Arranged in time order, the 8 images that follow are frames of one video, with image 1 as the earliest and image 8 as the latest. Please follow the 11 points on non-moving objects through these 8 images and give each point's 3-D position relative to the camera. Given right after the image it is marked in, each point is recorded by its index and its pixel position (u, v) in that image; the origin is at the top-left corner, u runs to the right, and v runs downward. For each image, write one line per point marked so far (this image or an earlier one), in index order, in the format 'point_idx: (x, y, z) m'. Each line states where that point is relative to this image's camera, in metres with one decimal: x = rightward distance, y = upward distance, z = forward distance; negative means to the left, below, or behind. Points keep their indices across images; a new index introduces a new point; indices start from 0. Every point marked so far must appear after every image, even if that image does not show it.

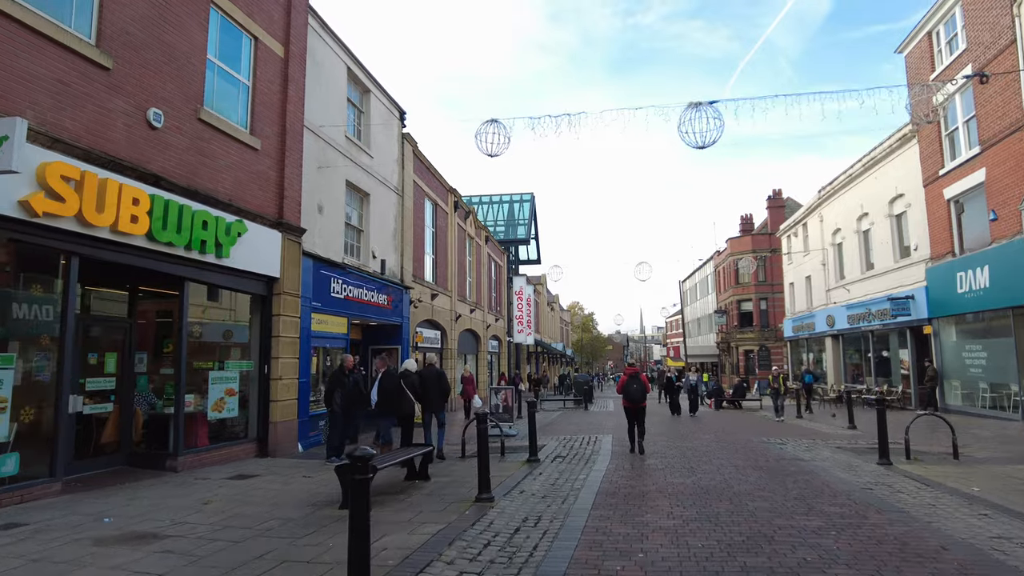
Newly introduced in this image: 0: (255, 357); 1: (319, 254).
0: (-4.4, -1.2, +10.8) m
1: (-3.9, +0.7, +12.8) m
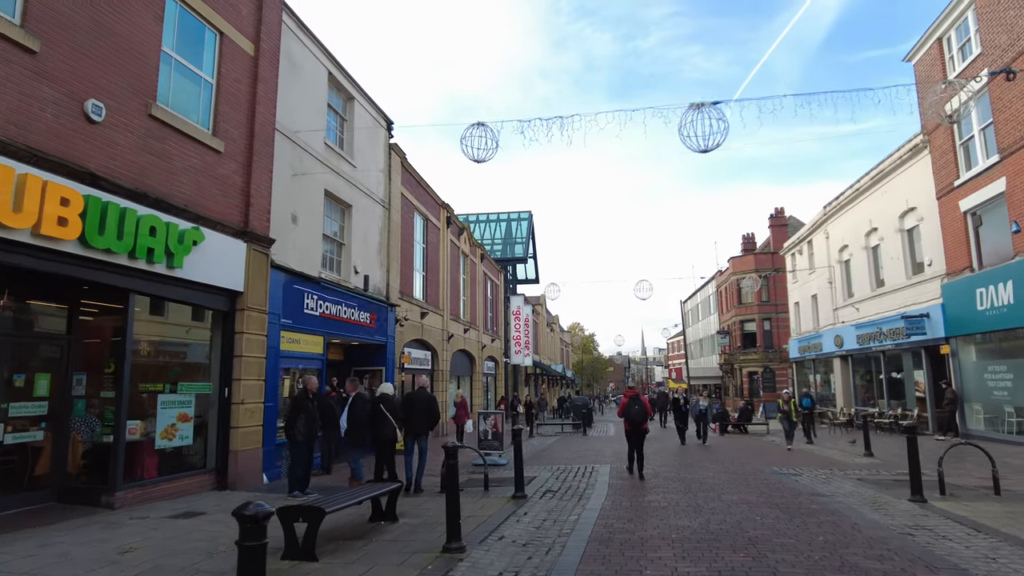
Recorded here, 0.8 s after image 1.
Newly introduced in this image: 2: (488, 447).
0: (-4.6, -1.4, +9.8) m
1: (-4.2, +0.4, +11.8) m
2: (-0.6, -3.3, +13.2) m
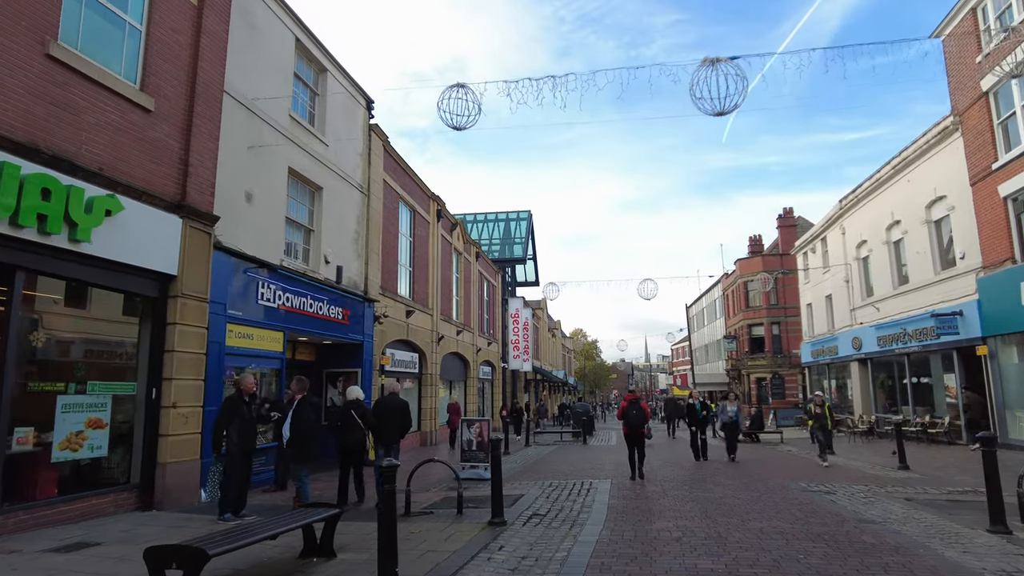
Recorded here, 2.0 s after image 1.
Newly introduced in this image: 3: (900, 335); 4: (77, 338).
0: (-4.9, -1.2, +8.3) m
1: (-4.4, +0.6, +10.3) m
2: (-0.8, -3.2, +11.6) m
3: (+12.1, -1.5, +19.7) m
4: (-5.2, -0.6, +7.4) m
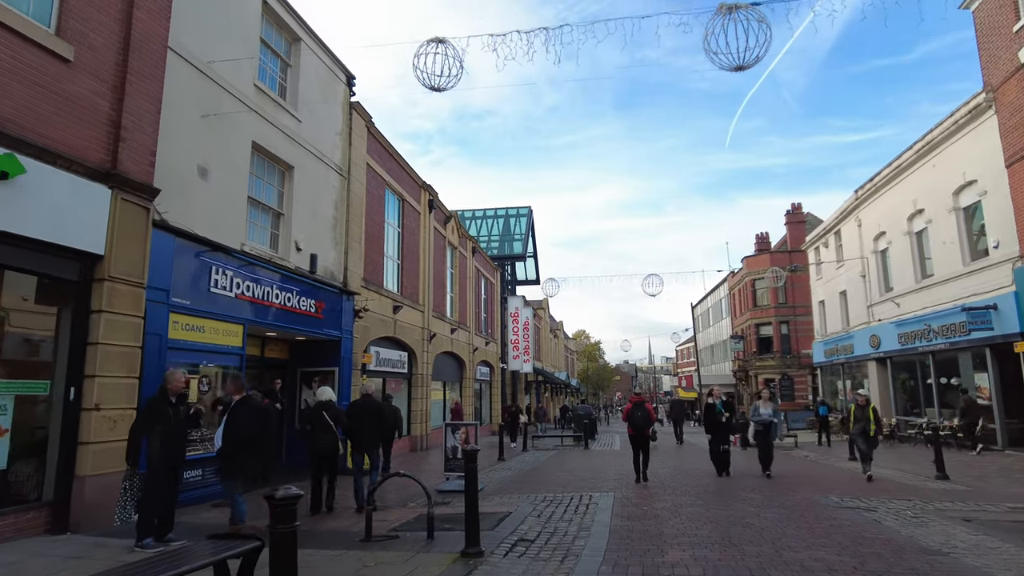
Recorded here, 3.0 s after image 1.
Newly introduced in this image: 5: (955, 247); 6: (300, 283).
0: (-5.1, -1.0, +7.0) m
1: (-4.6, +0.8, +9.1) m
2: (-1.0, -3.0, +10.3) m
3: (+12.0, -1.3, +18.3) m
4: (-5.4, -0.4, +6.1) m
5: (+11.9, +1.1, +16.9) m
6: (-4.0, +0.1, +11.8) m
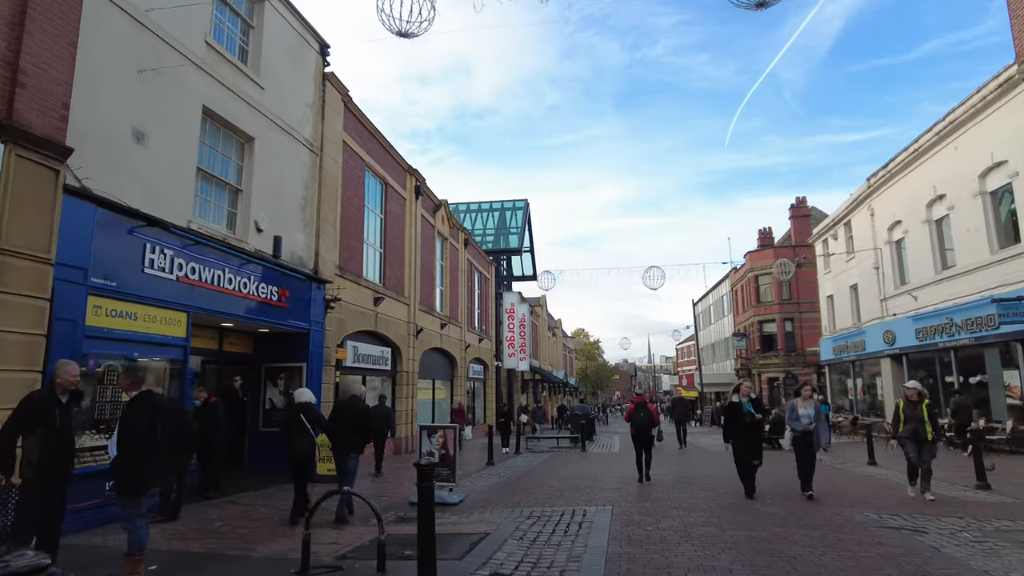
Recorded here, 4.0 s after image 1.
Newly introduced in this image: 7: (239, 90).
0: (-5.3, -0.7, +5.7) m
1: (-4.8, +1.0, +7.8) m
2: (-1.2, -2.7, +9.0) m
3: (+11.7, -1.0, +17.1) m
4: (-5.6, -0.1, +4.9) m
5: (+11.7, +1.3, +15.7) m
6: (-4.2, +0.3, +10.6) m
7: (-4.5, +3.3, +10.3) m
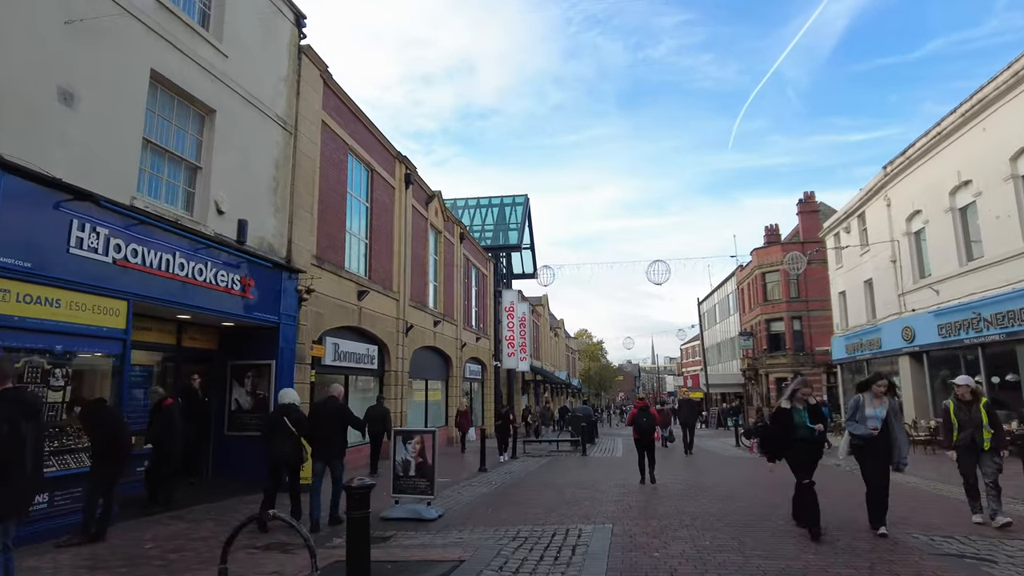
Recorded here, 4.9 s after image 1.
0: (-5.5, -0.5, +4.7) m
1: (-5.0, +1.2, +6.8) m
2: (-1.4, -2.5, +8.0) m
3: (+11.6, -0.8, +15.9) m
4: (-5.8, 0.0, +3.8) m
5: (+11.5, +1.5, +14.5) m
6: (-4.4, +0.5, +9.5) m
7: (-4.7, +3.4, +9.3) m
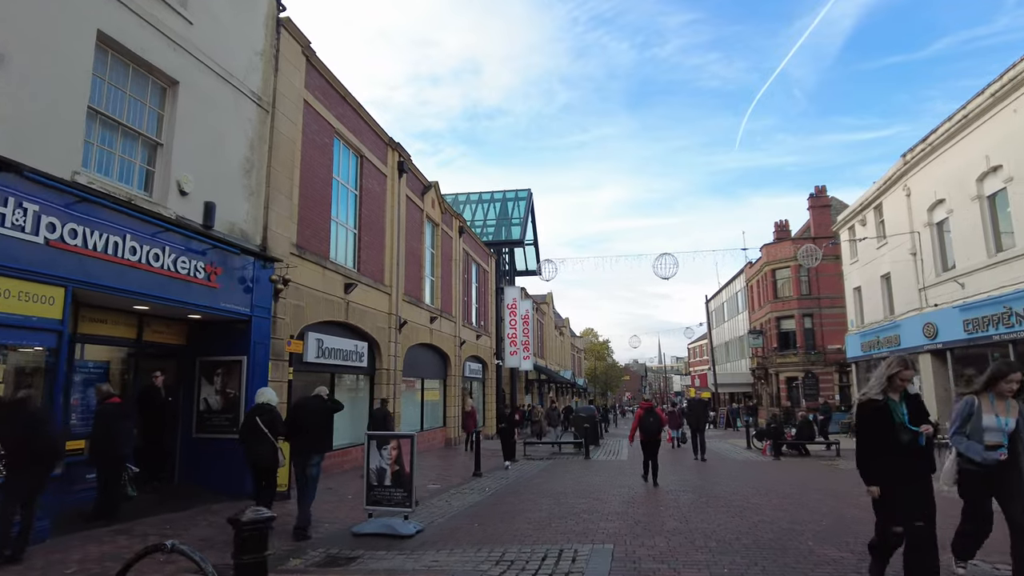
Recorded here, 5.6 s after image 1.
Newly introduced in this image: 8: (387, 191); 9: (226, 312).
0: (-5.6, -0.4, +3.8) m
1: (-5.1, +1.4, +5.9) m
2: (-1.5, -2.4, +7.1) m
3: (+11.6, -0.7, +14.9) m
4: (-6.0, +0.2, +2.9) m
5: (+11.5, +1.7, +13.5) m
6: (-4.5, +0.7, +8.6) m
7: (-4.8, +3.6, +8.4) m
8: (-3.3, +2.6, +16.6) m
9: (-4.3, -0.3, +9.4) m
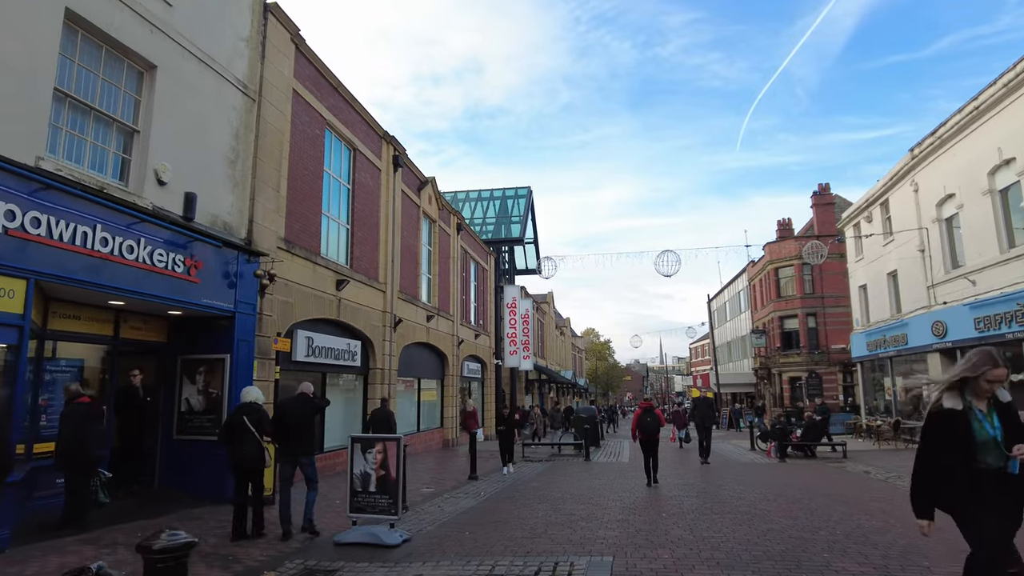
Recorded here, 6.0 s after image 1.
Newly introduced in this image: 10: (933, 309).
0: (-5.7, -0.3, +3.4) m
1: (-5.2, +1.5, +5.5) m
2: (-1.6, -2.3, +6.6) m
3: (+11.5, -0.6, +14.4) m
4: (-6.1, +0.3, +2.5) m
5: (+11.4, +1.8, +13.0) m
6: (-4.6, +0.7, +8.2) m
7: (-4.9, +3.7, +8.0) m
8: (-3.4, +2.6, +16.2) m
9: (-4.3, -0.3, +8.9) m
10: (+12.3, -0.6, +18.4) m
